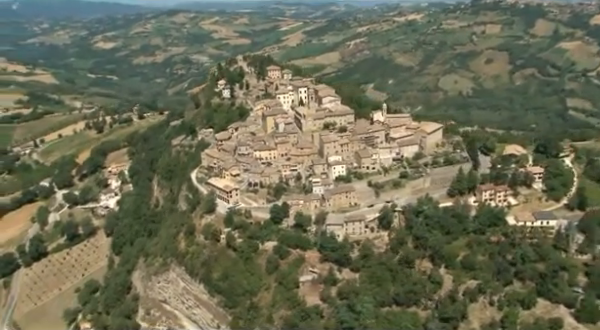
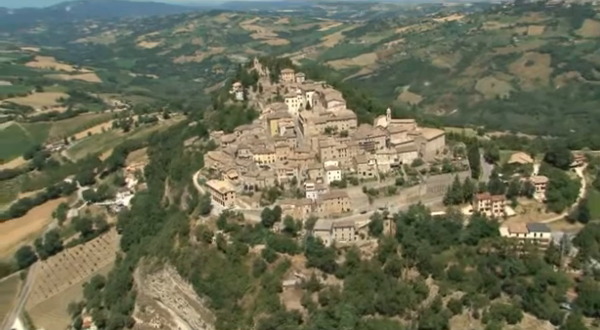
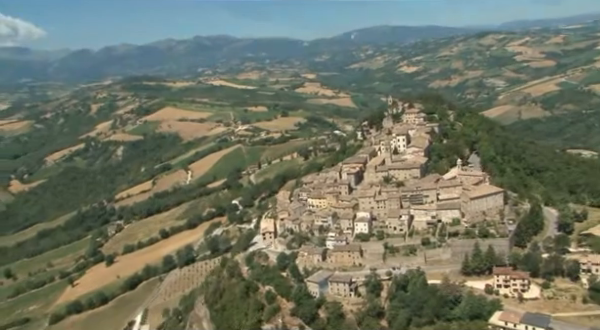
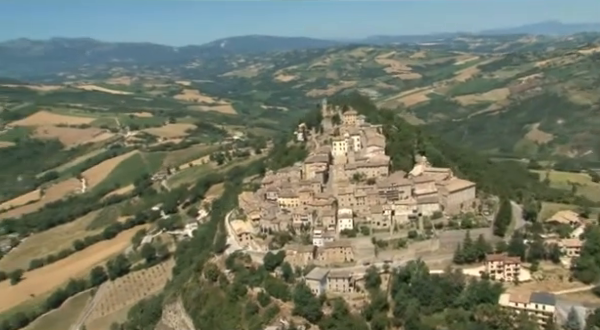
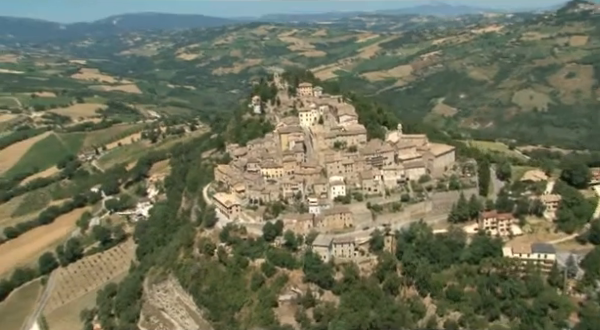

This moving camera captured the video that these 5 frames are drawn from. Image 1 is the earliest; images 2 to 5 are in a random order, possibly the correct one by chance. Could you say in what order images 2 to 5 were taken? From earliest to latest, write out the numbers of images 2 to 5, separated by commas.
2, 5, 4, 3
